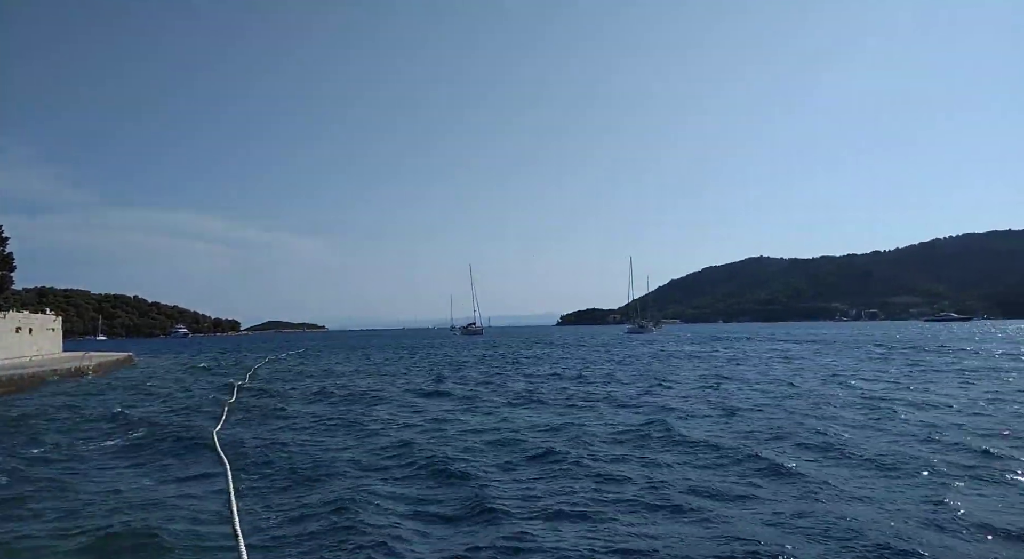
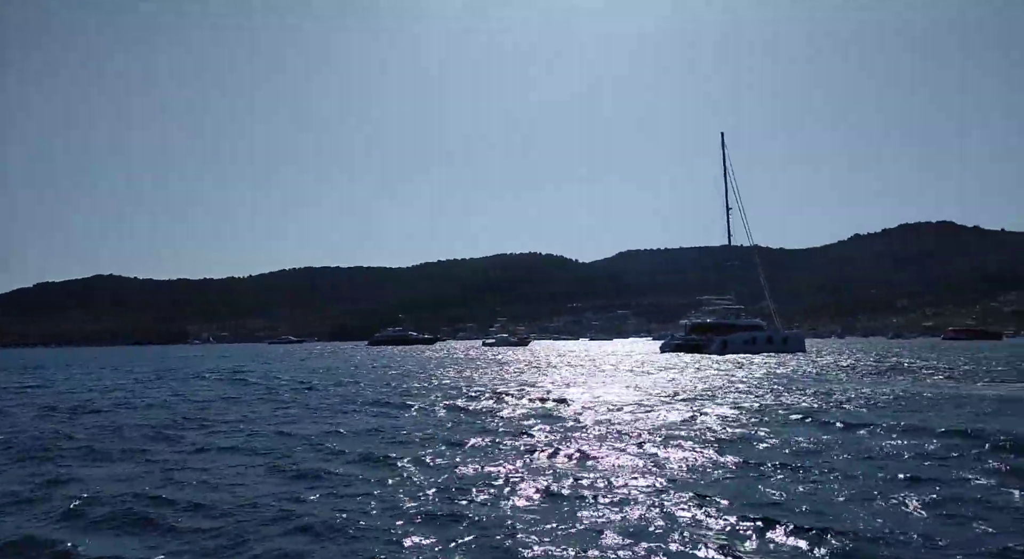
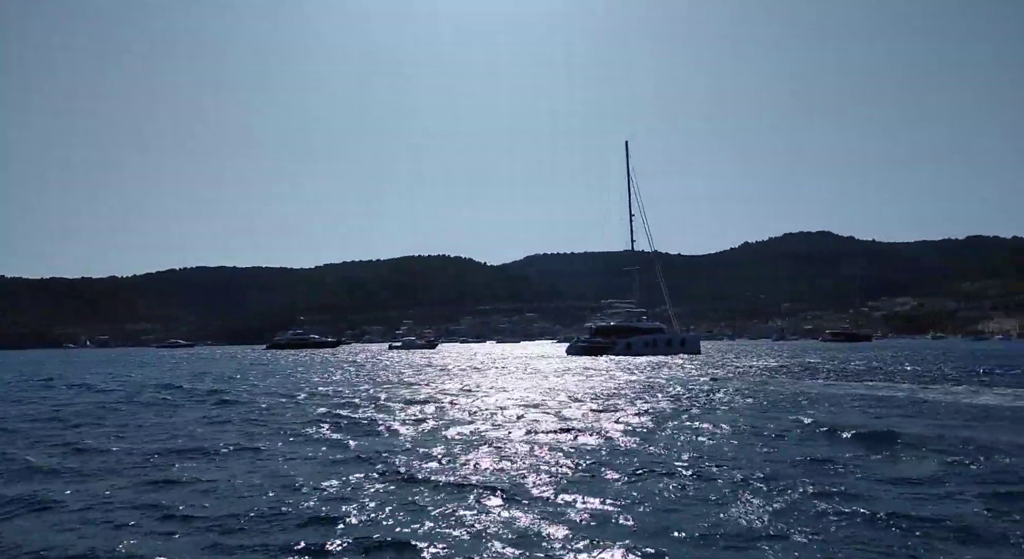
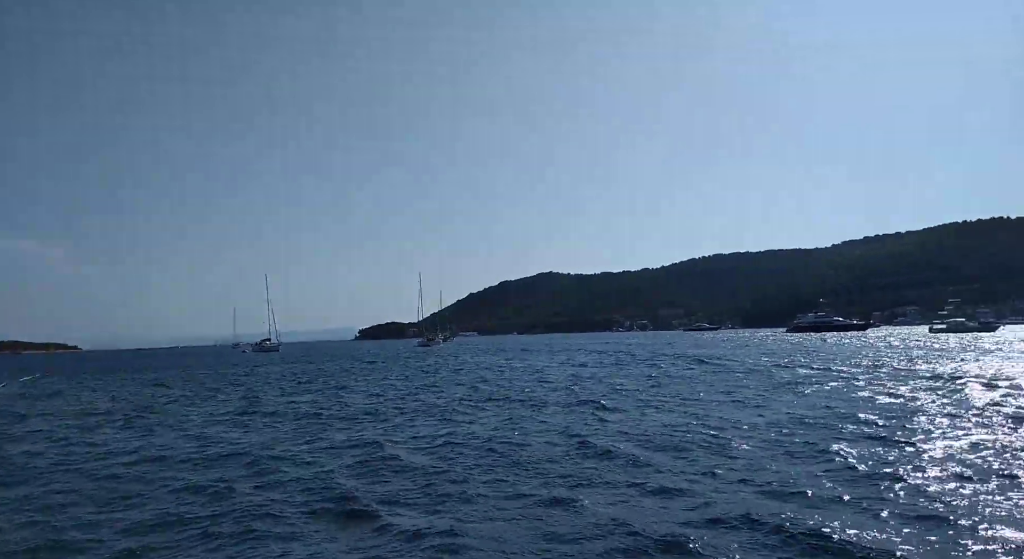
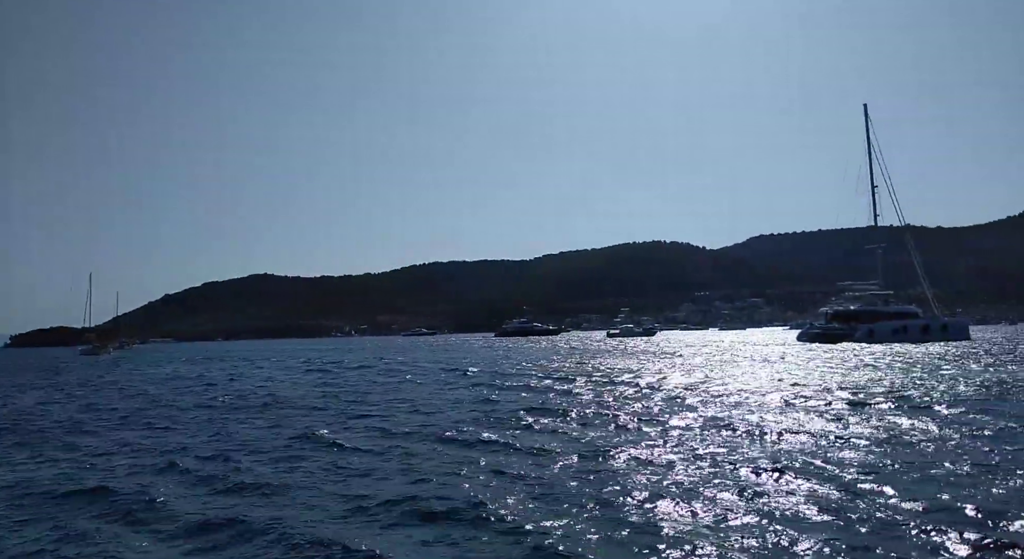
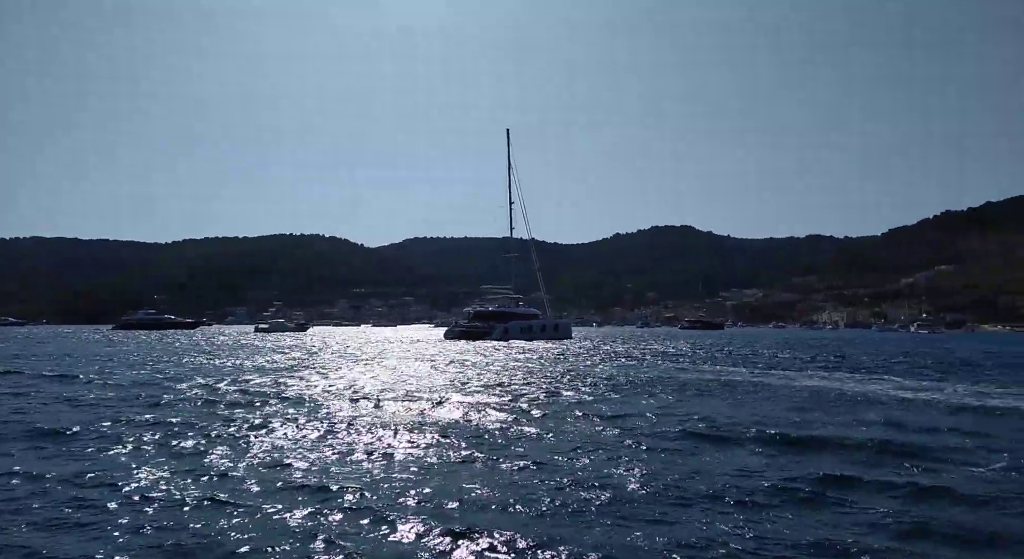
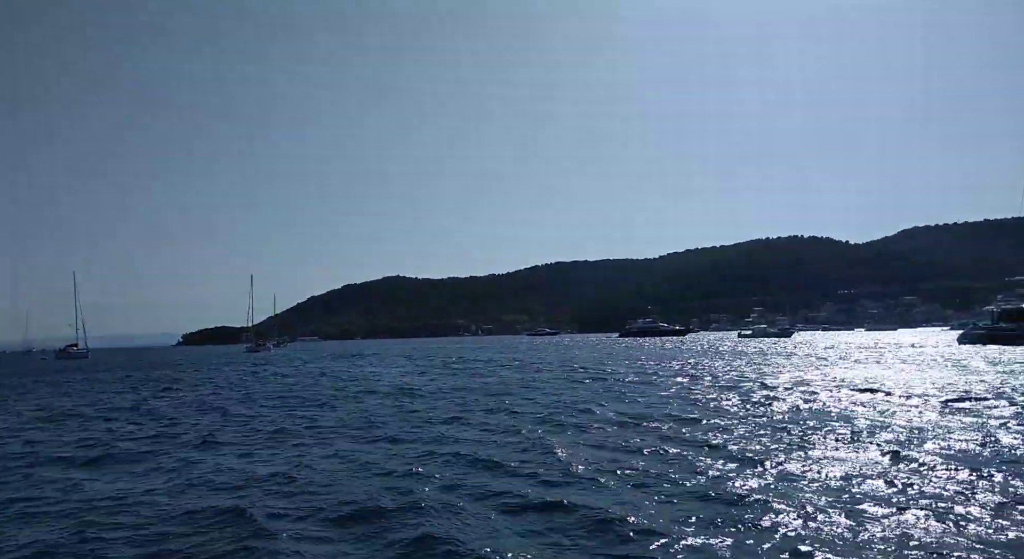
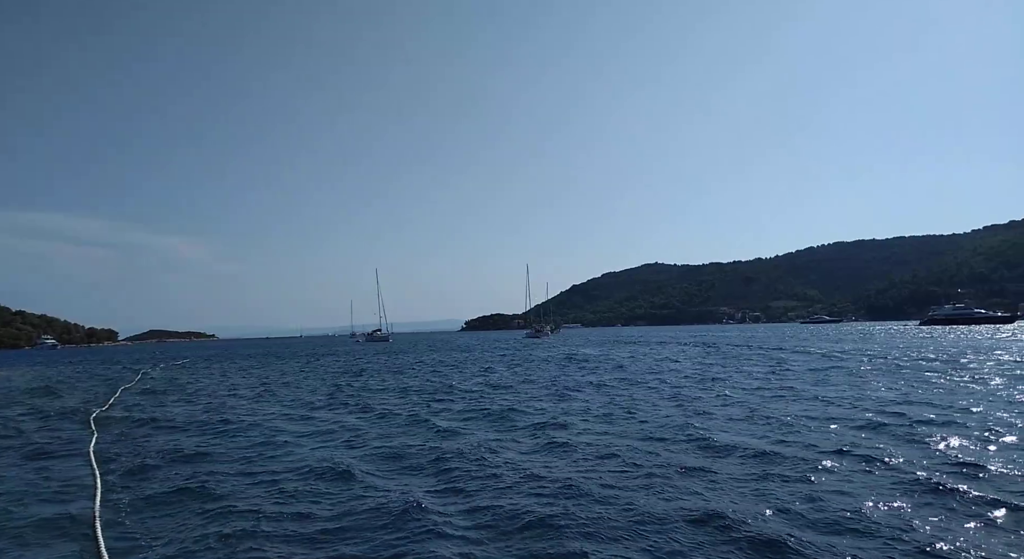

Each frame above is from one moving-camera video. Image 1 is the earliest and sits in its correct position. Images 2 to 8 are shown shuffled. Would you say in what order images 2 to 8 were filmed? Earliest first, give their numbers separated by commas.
8, 4, 7, 5, 2, 3, 6
